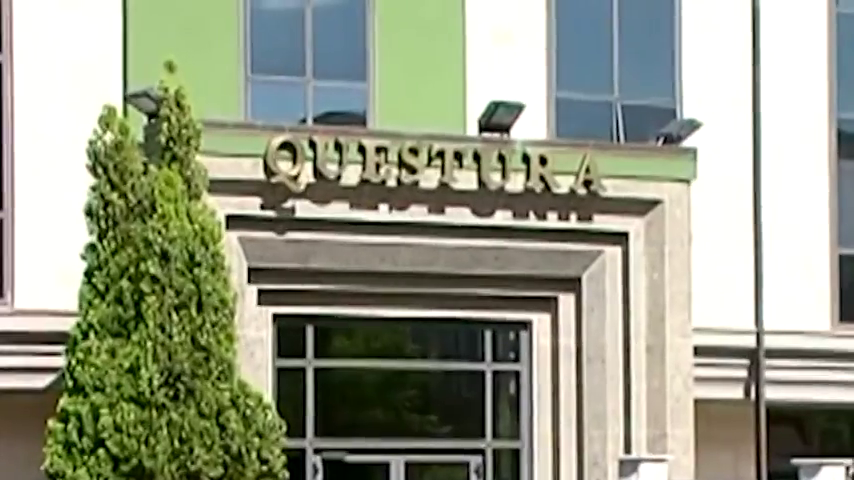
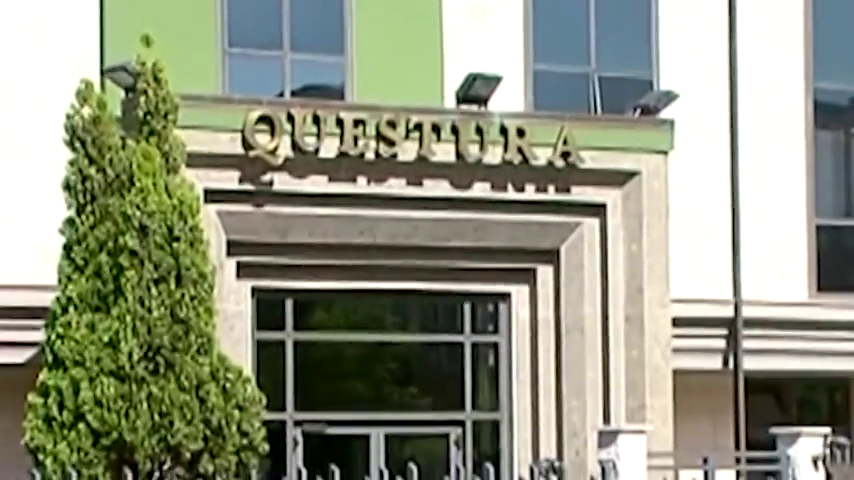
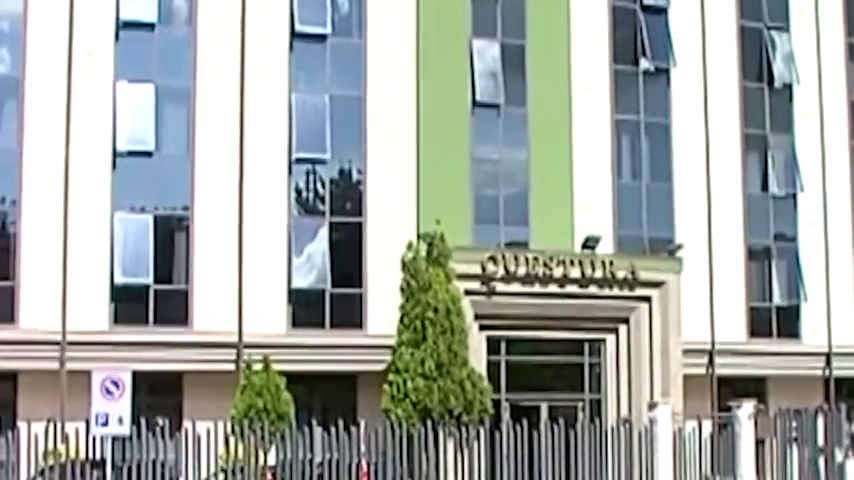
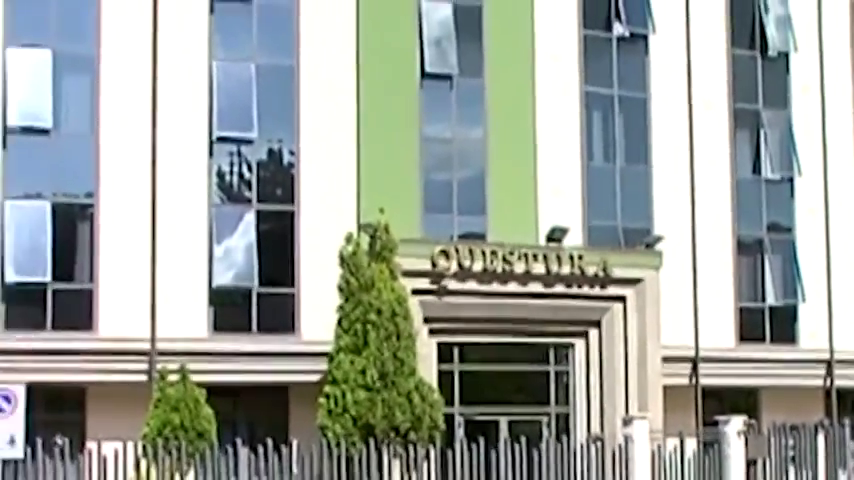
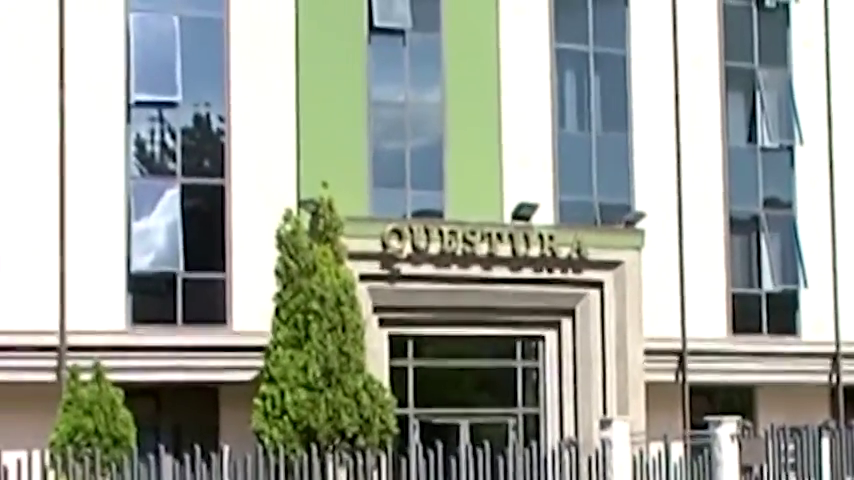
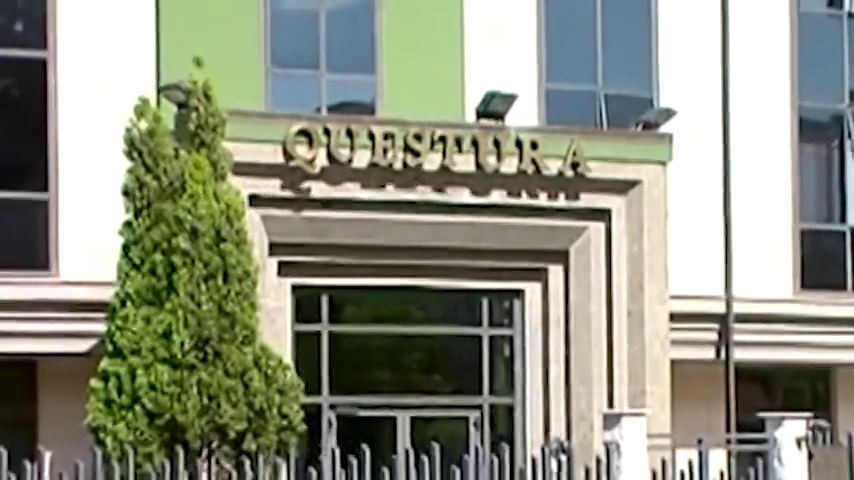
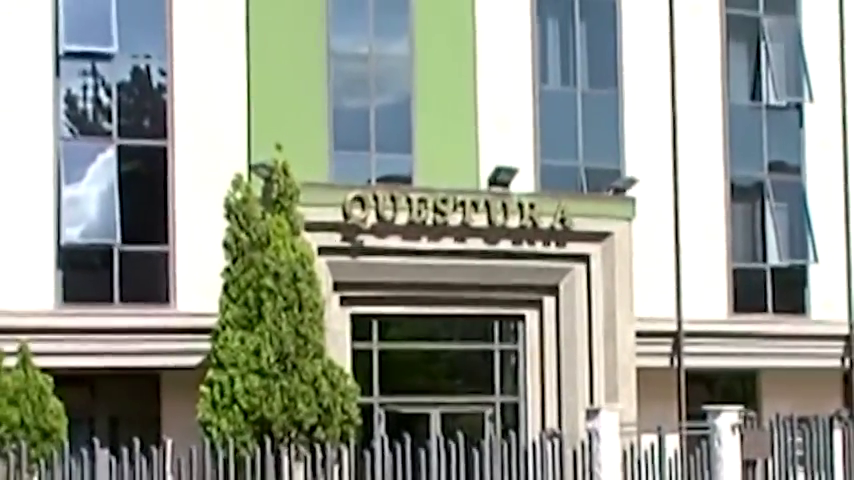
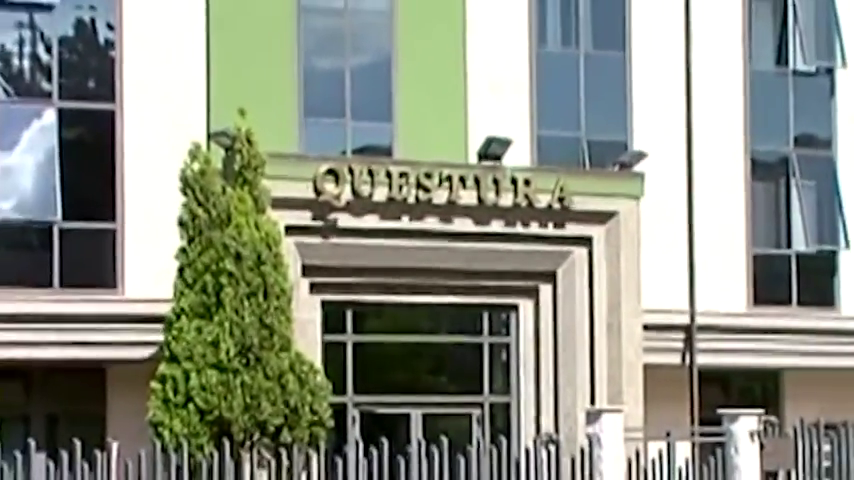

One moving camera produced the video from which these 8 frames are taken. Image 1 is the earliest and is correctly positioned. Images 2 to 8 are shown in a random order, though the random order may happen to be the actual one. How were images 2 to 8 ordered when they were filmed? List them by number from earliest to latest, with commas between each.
2, 6, 8, 7, 5, 4, 3
